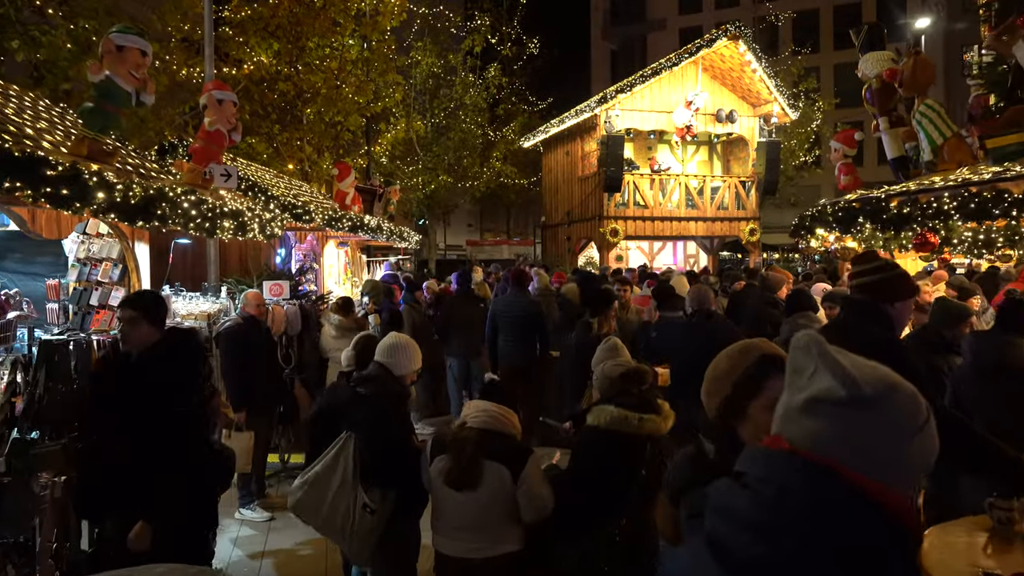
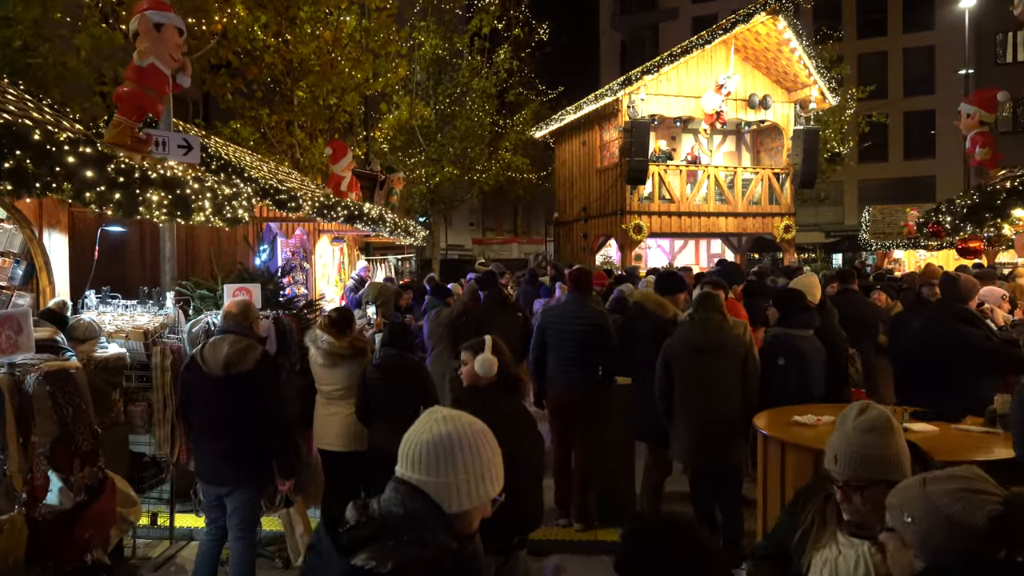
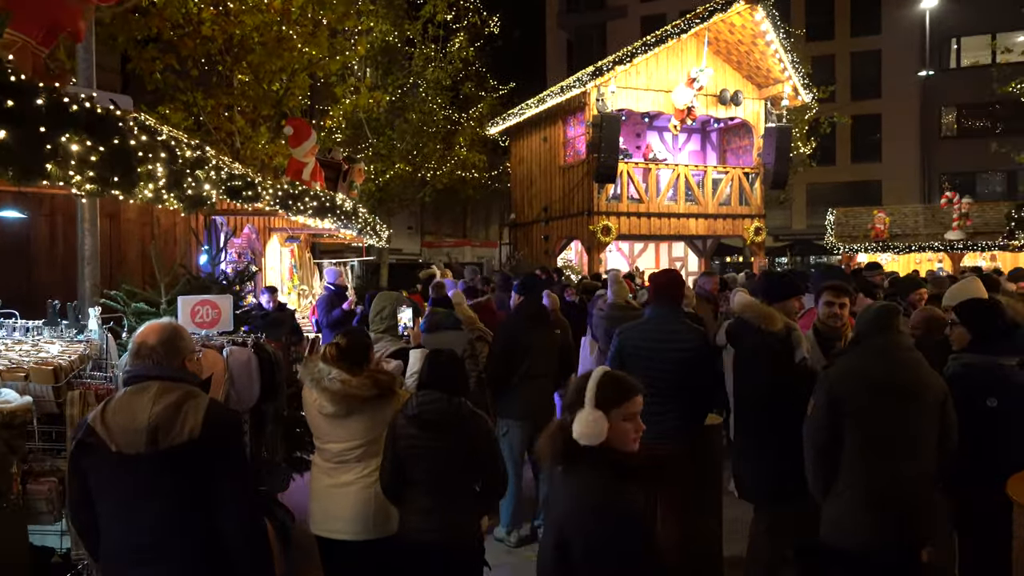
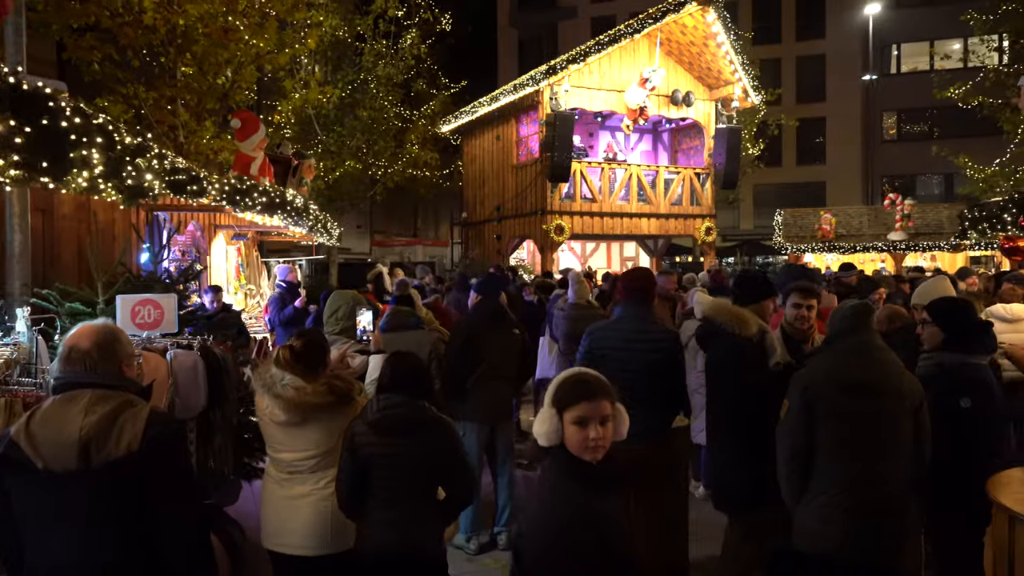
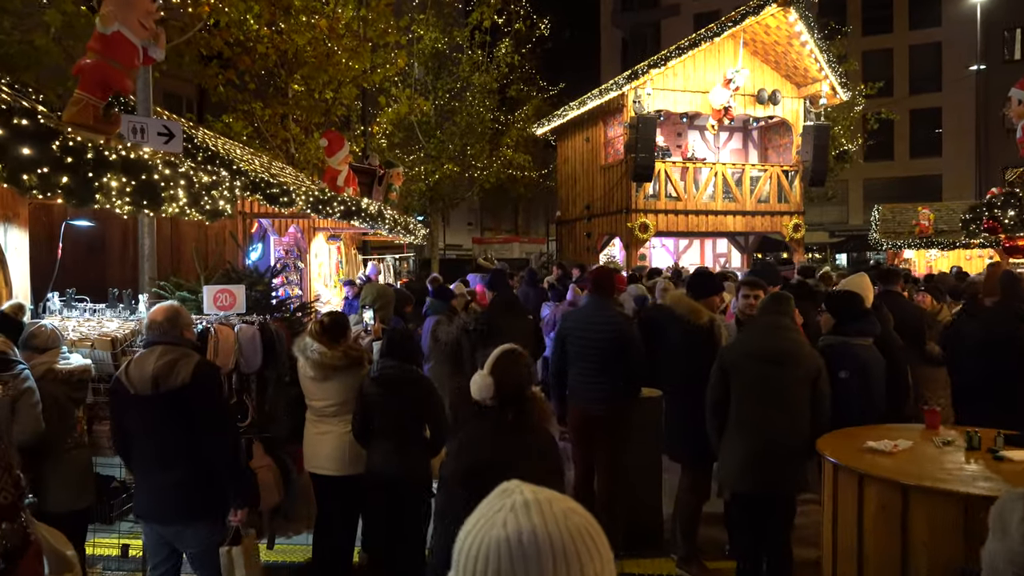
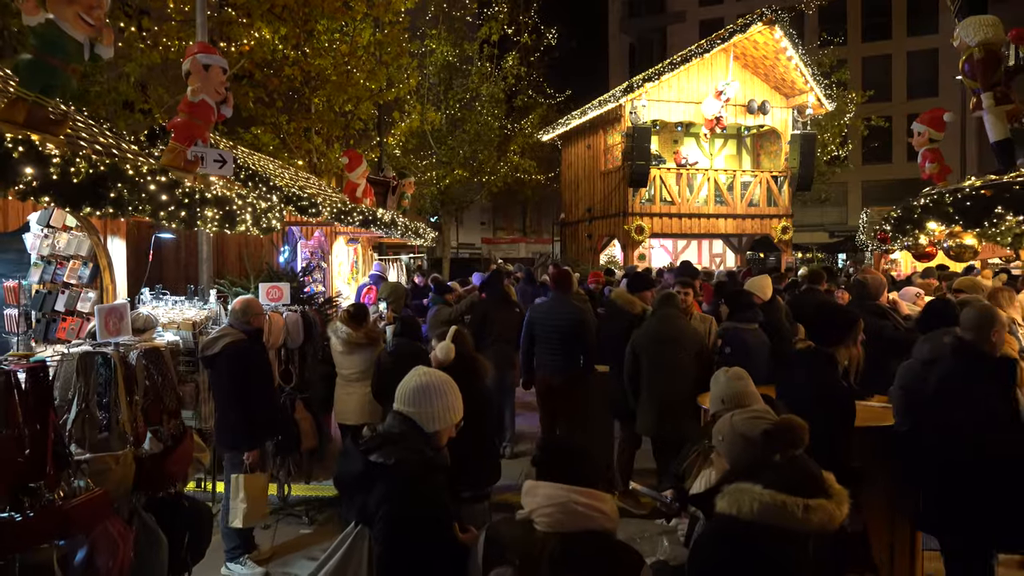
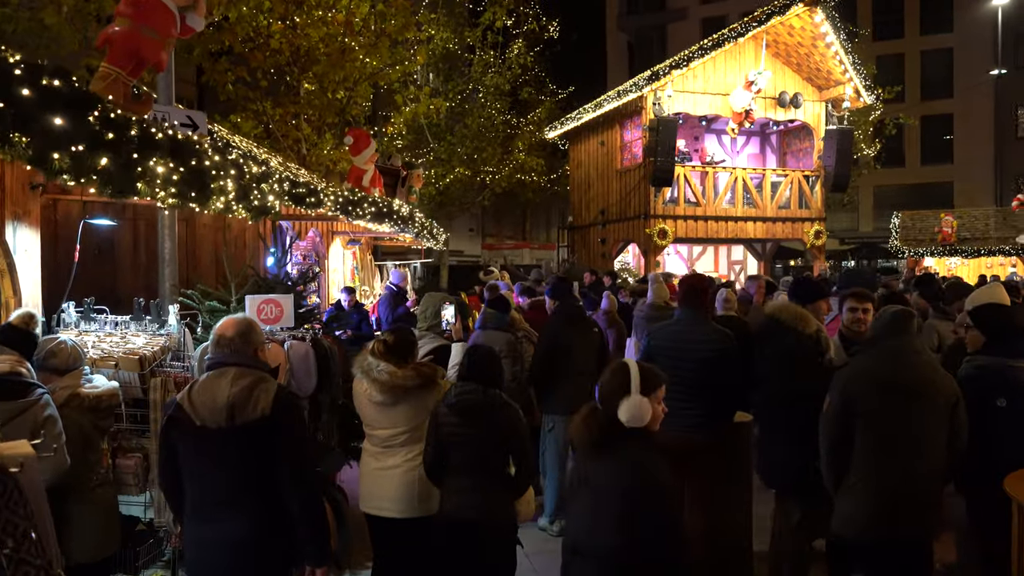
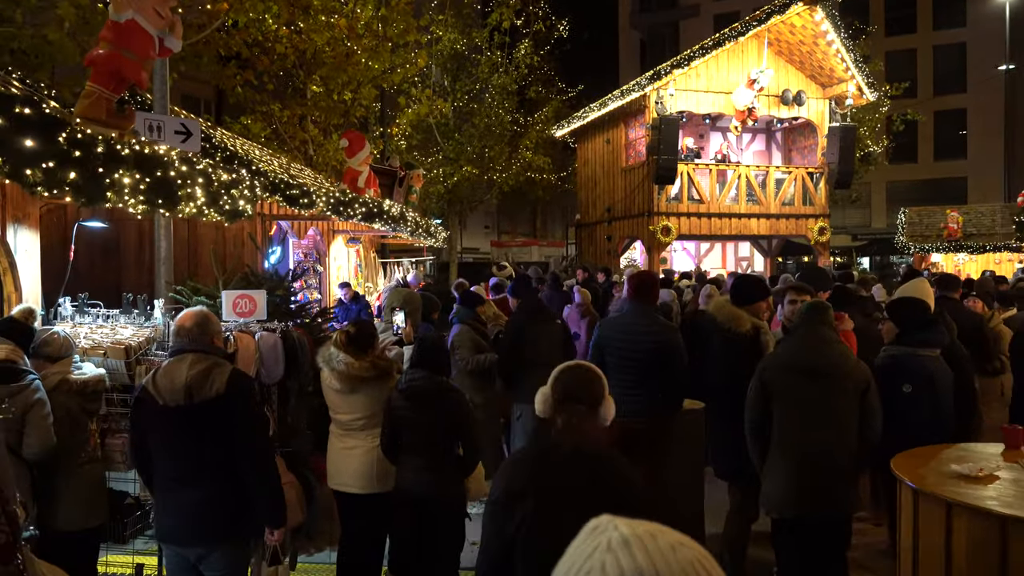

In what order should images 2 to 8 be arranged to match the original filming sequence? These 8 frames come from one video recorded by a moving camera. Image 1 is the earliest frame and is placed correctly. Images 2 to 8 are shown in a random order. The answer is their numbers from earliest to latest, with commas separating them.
6, 2, 5, 8, 7, 3, 4
